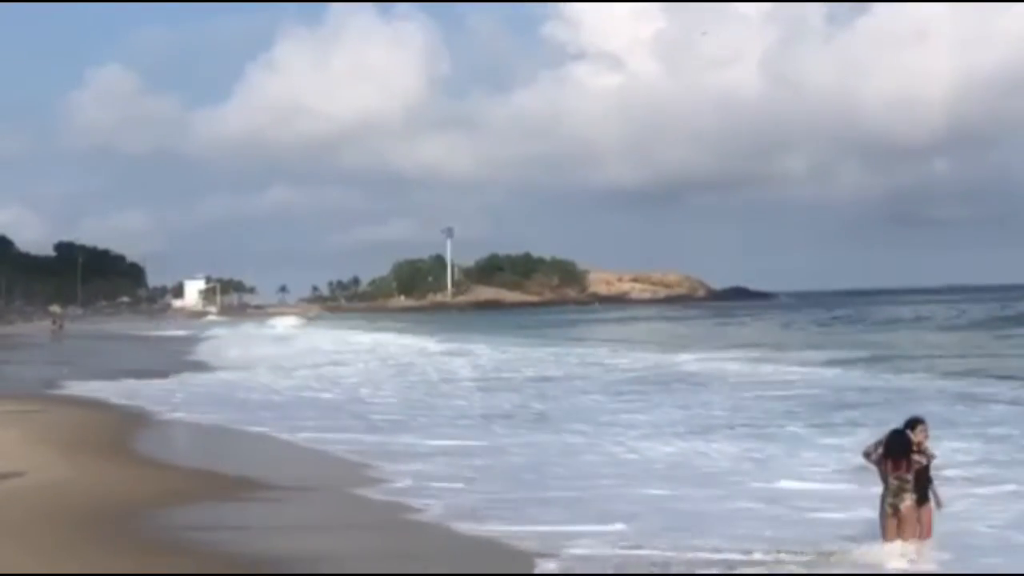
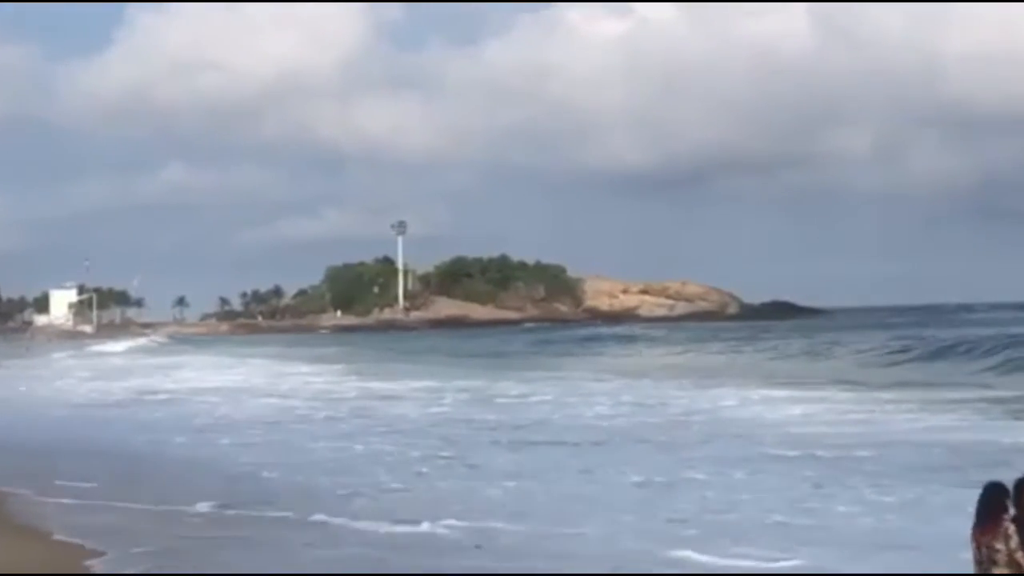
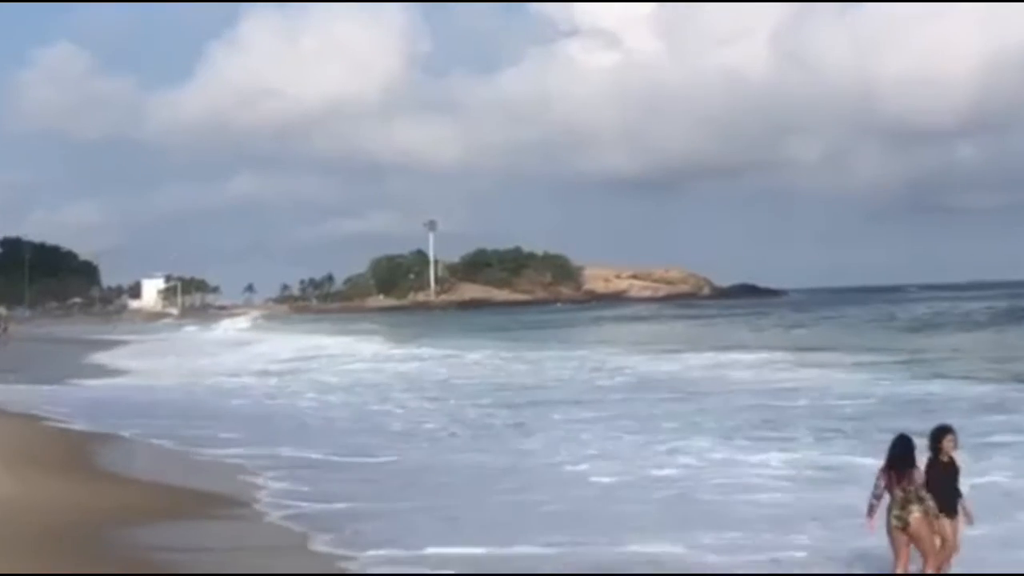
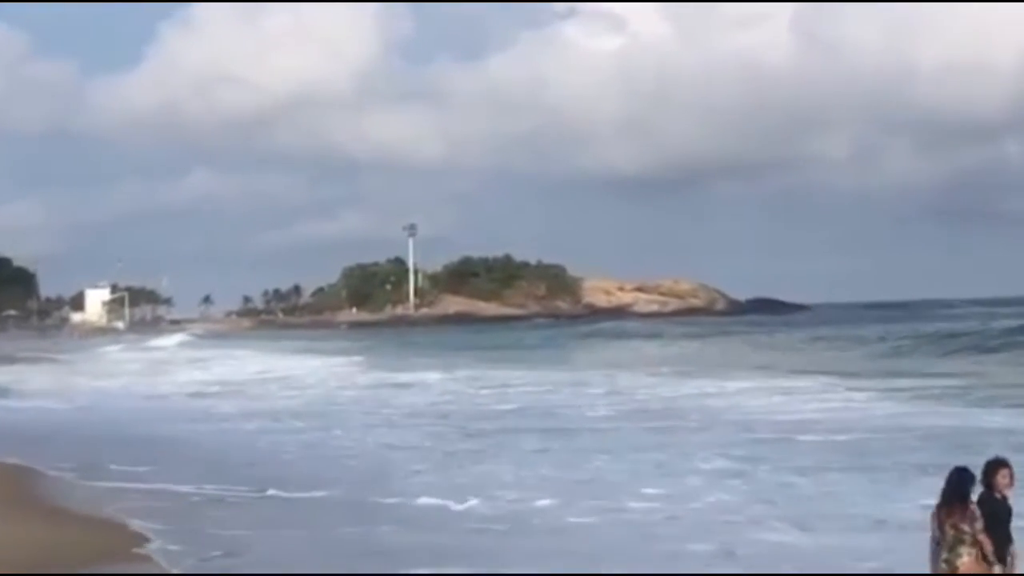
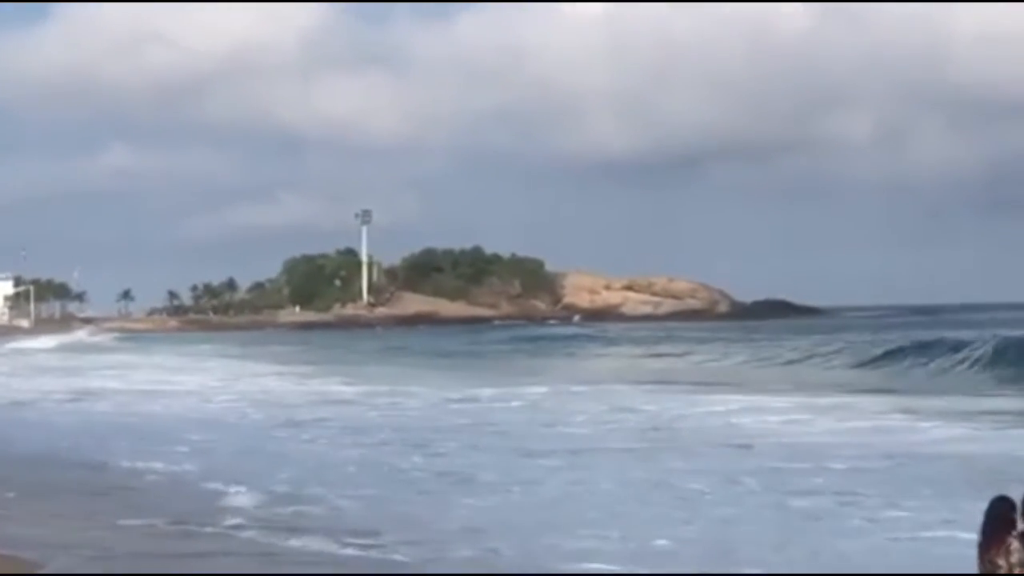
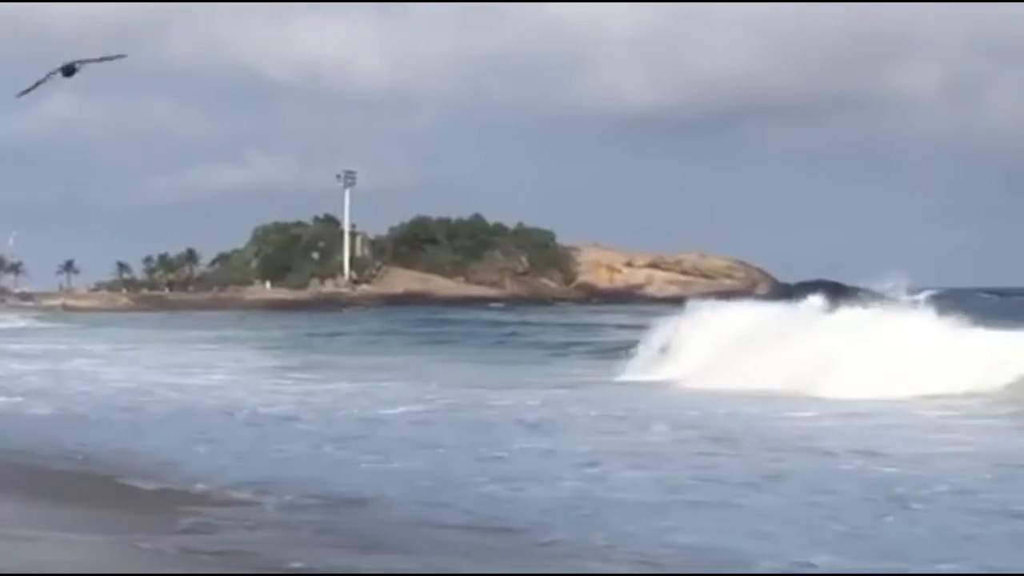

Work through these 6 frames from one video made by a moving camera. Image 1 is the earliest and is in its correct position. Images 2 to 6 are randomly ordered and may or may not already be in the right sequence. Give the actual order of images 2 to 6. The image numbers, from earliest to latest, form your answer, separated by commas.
3, 4, 2, 5, 6
